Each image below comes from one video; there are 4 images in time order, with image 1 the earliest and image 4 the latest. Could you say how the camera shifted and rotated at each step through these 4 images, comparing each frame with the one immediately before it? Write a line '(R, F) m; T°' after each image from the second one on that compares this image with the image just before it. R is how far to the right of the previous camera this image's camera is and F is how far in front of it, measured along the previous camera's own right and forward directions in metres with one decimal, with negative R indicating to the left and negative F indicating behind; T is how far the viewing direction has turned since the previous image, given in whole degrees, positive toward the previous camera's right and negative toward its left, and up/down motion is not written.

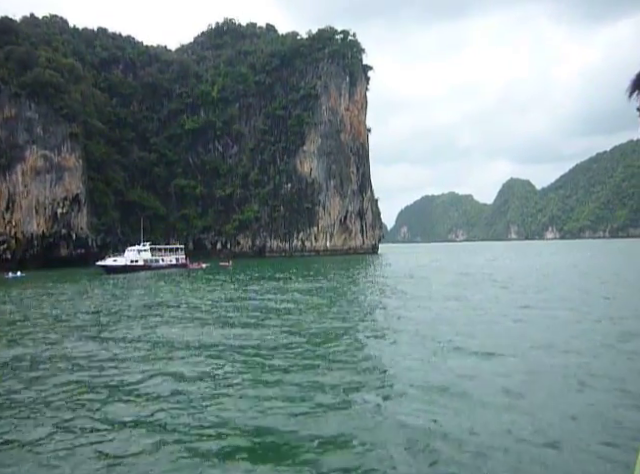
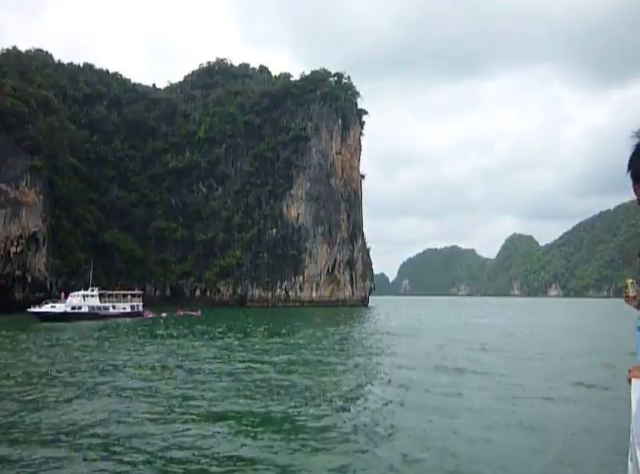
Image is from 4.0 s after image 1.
(+1.4, +3.5) m; 0°
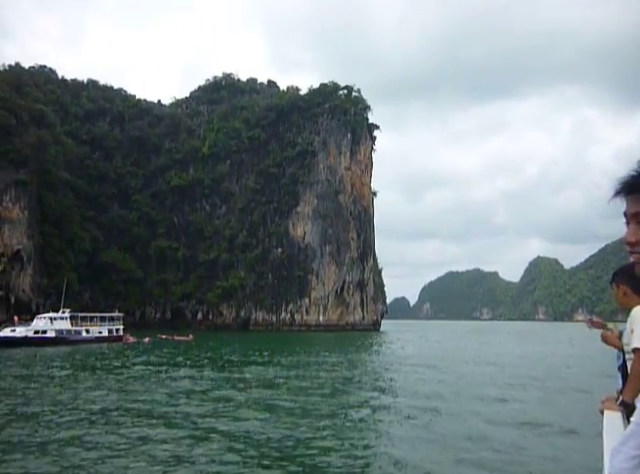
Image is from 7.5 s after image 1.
(+1.1, +2.8) m; -2°
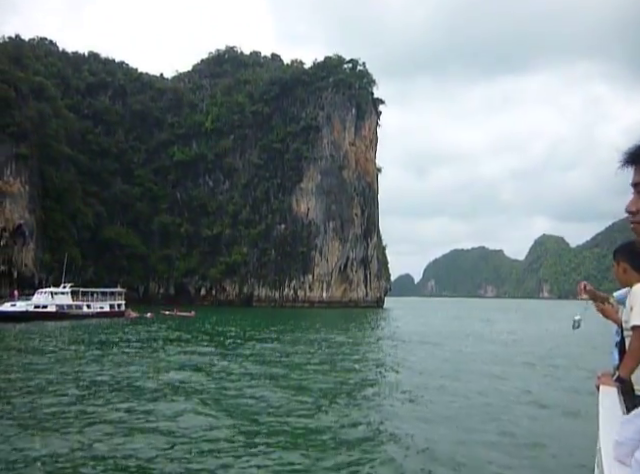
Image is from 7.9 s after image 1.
(+0.1, +0.3) m; 0°
